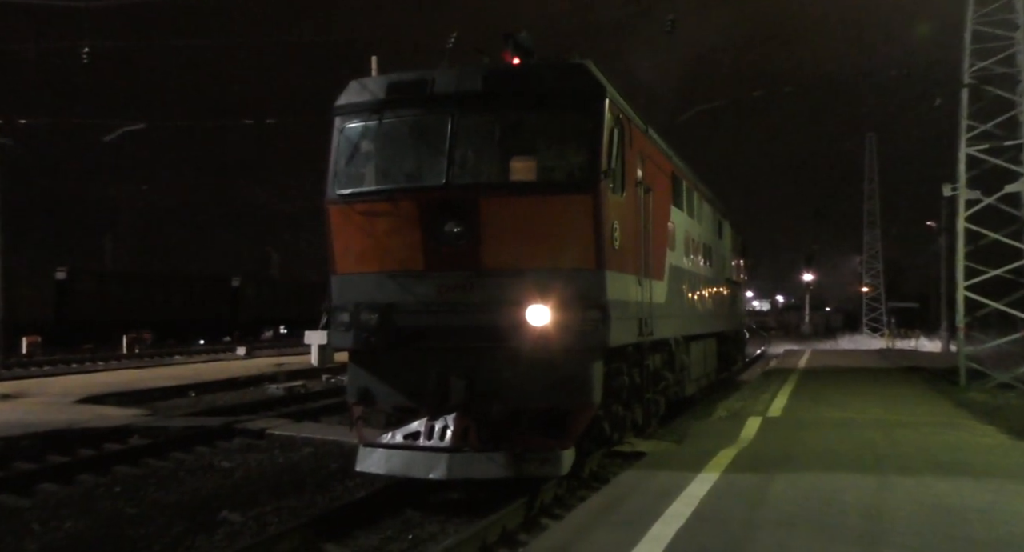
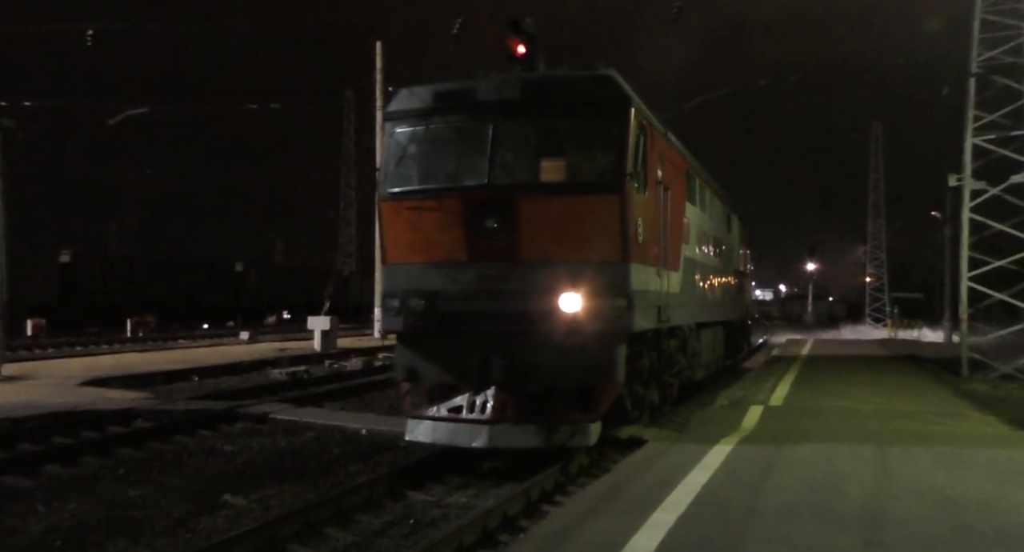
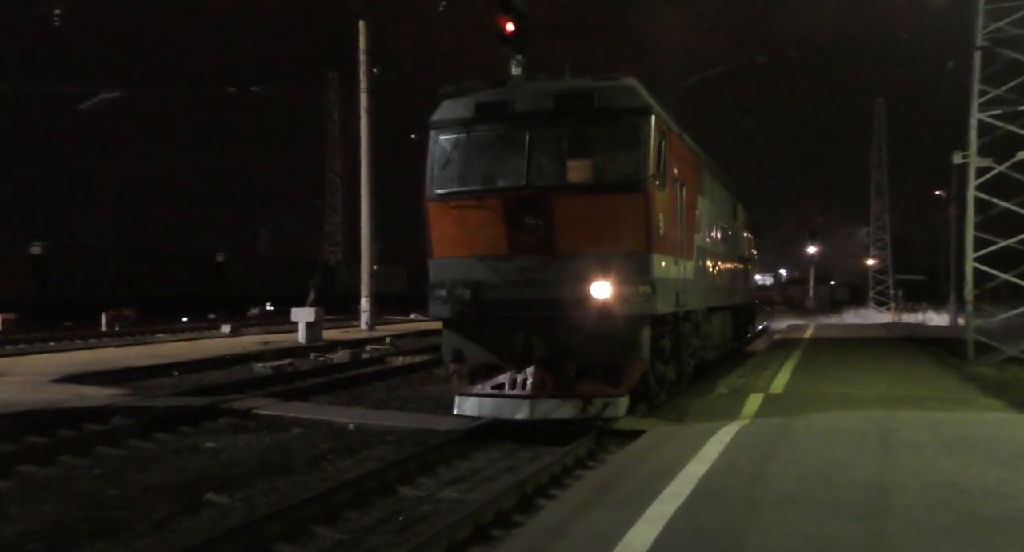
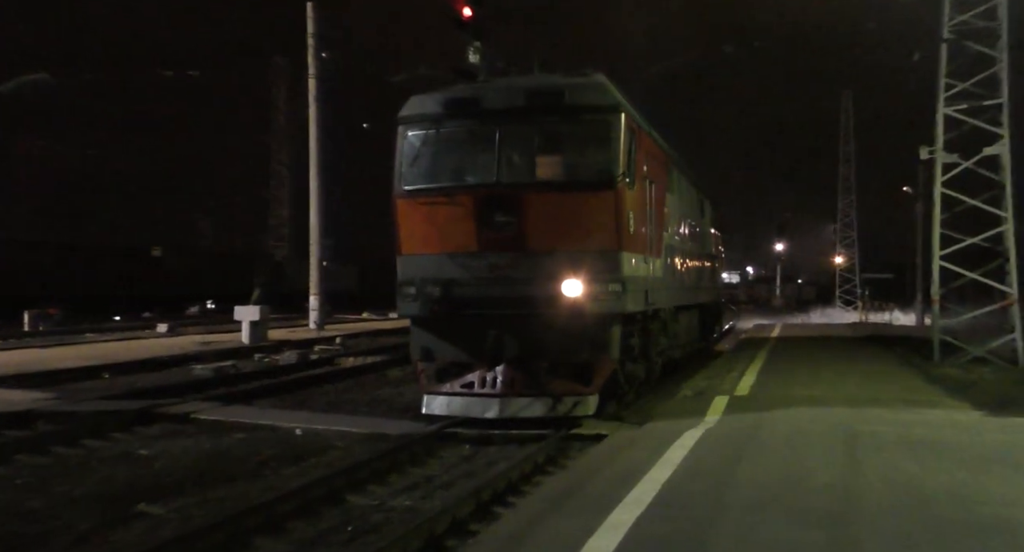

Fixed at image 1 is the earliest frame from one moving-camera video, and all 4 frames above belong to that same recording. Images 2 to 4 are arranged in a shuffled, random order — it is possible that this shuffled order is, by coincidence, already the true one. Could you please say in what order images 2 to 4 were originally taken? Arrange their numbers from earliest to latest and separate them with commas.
2, 3, 4
